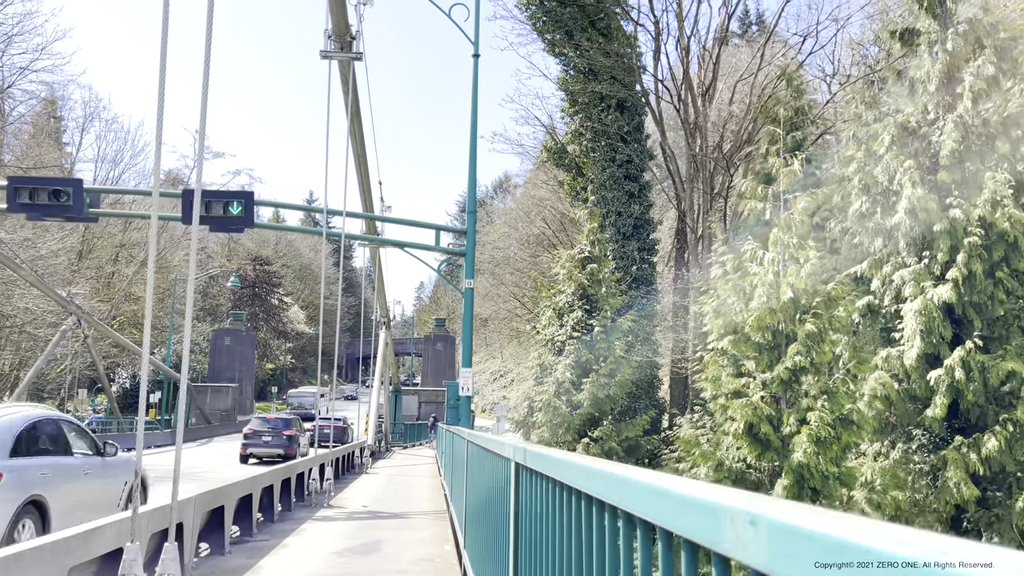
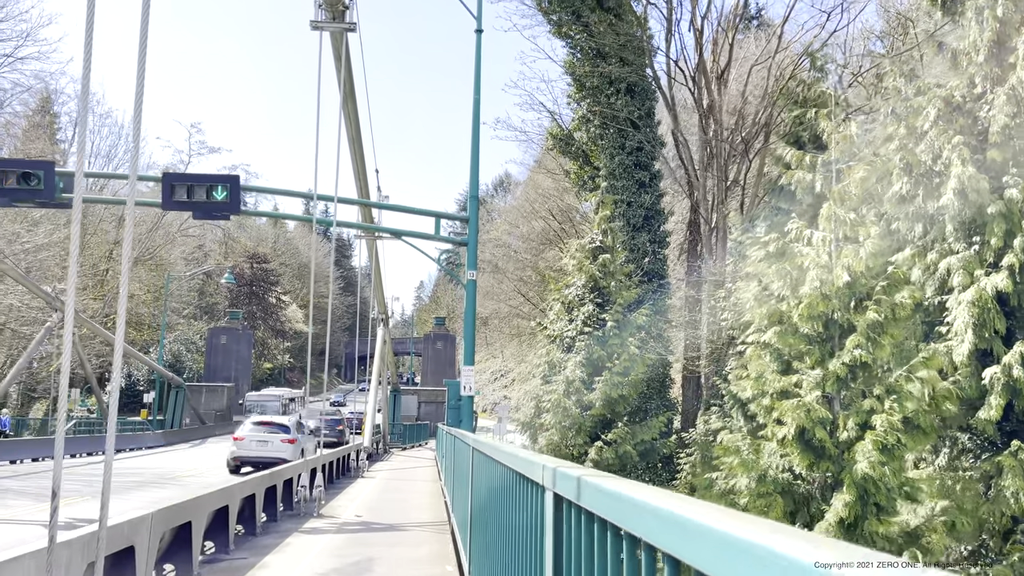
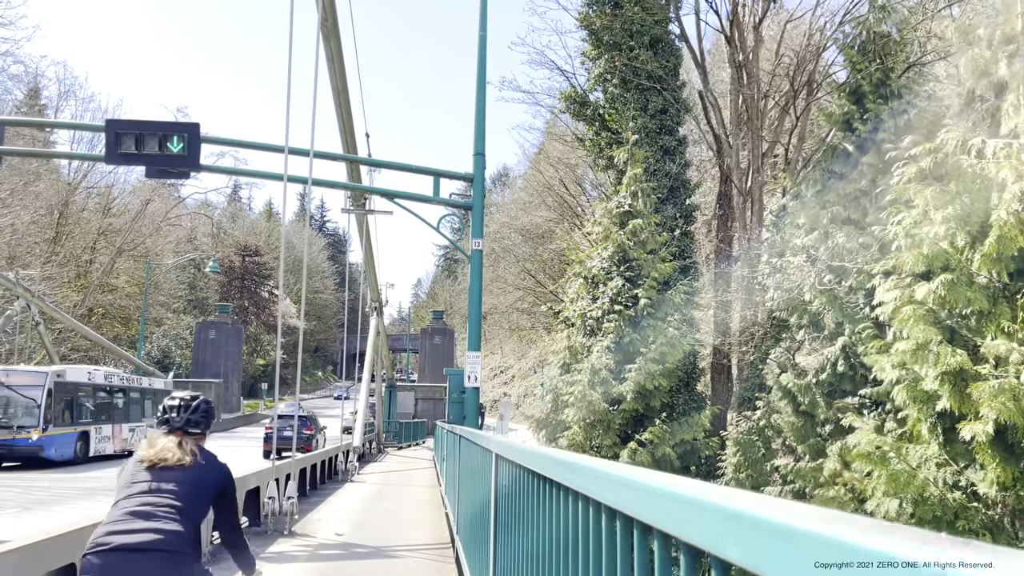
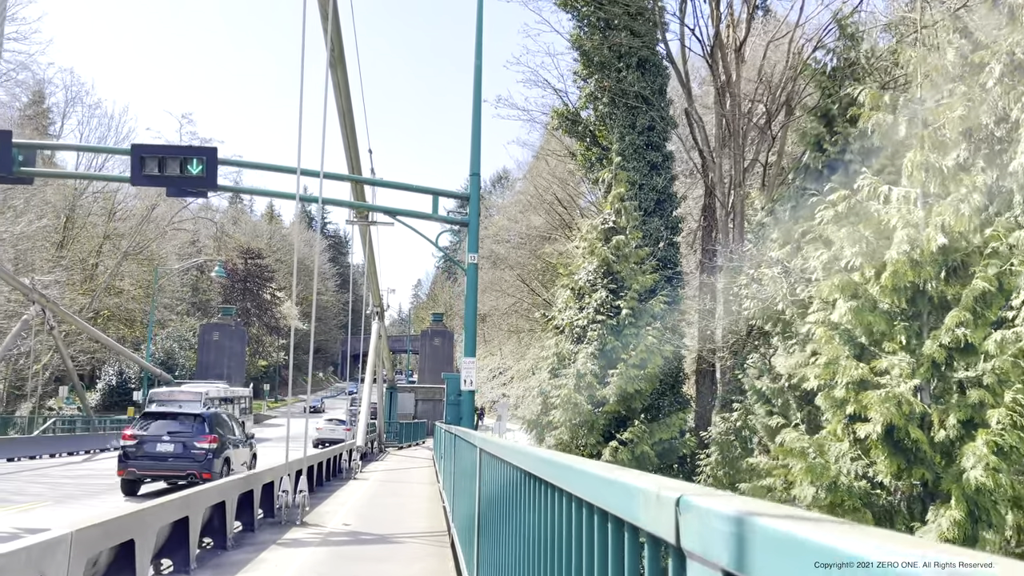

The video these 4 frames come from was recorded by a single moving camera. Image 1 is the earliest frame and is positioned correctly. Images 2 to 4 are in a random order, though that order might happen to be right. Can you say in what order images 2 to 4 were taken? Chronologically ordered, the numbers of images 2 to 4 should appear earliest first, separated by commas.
2, 4, 3
